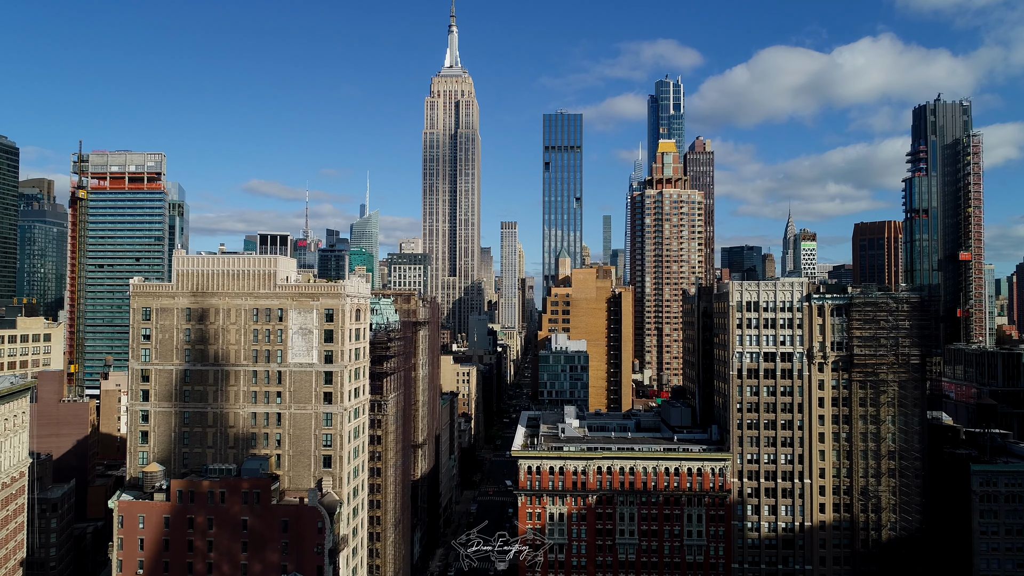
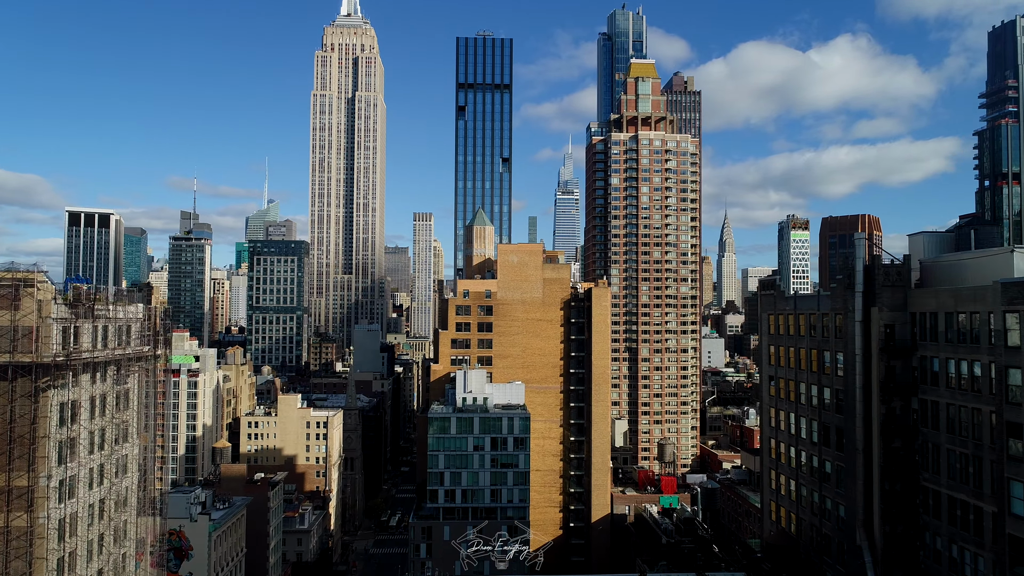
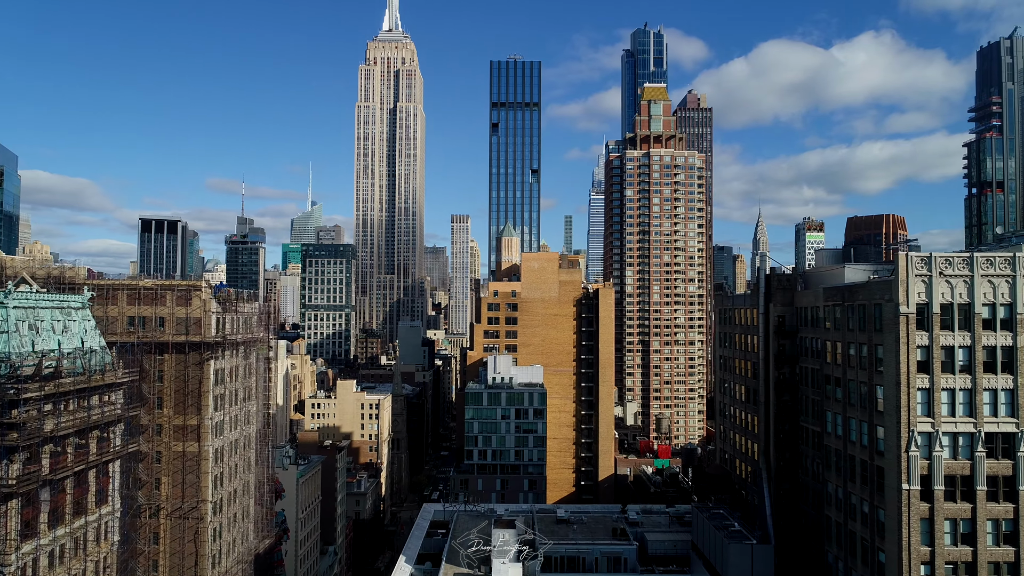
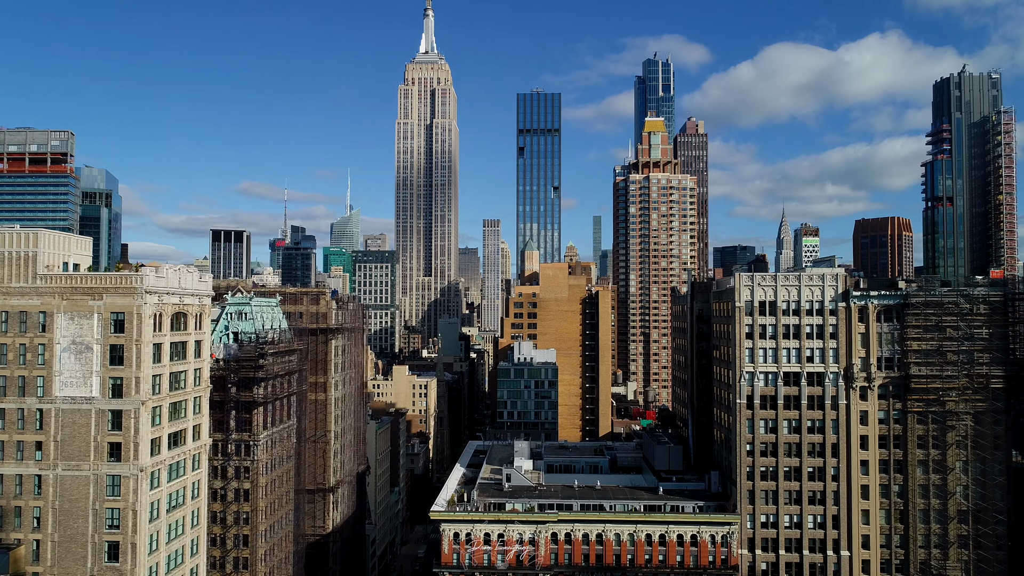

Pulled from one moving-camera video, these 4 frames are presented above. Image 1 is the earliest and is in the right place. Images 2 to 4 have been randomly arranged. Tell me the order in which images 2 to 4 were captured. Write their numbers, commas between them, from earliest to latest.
4, 3, 2
